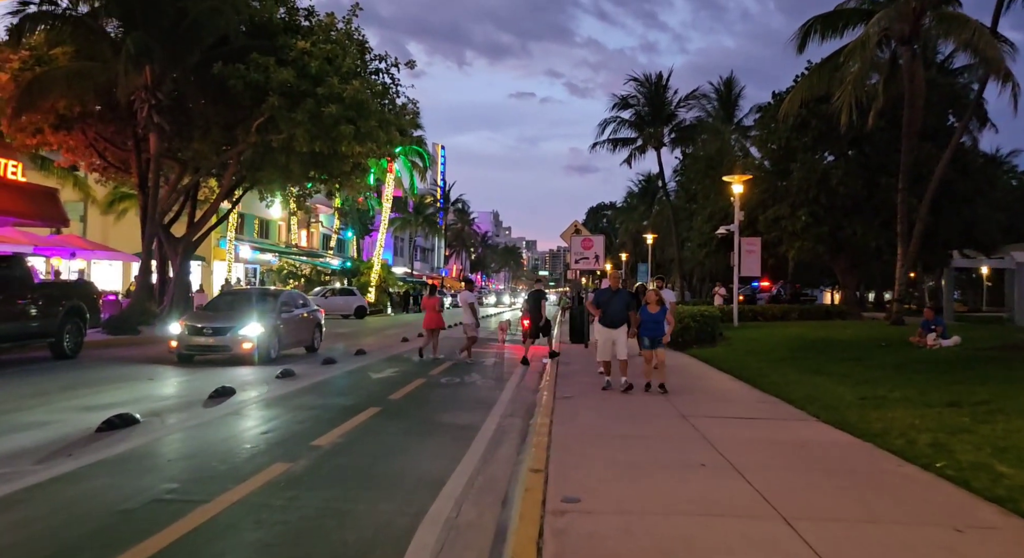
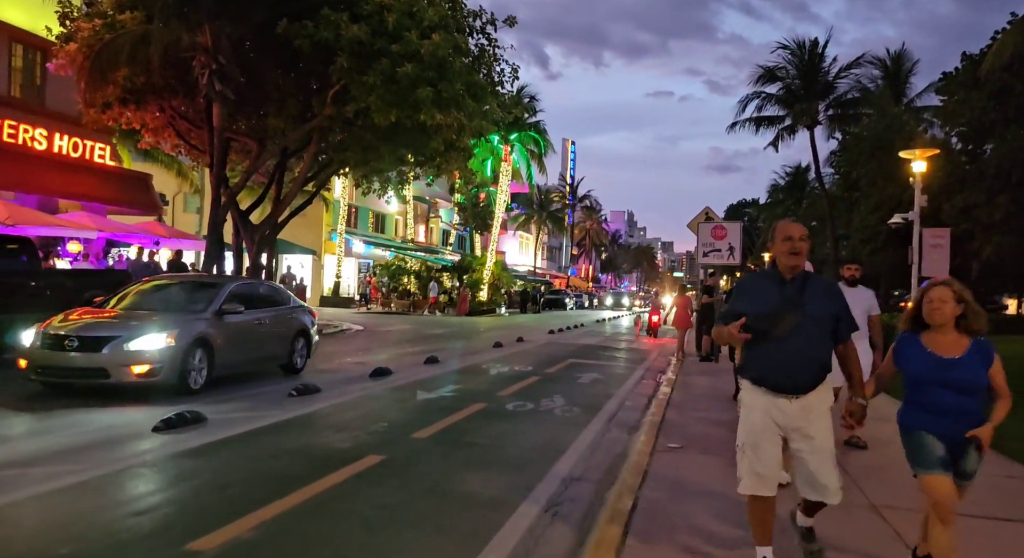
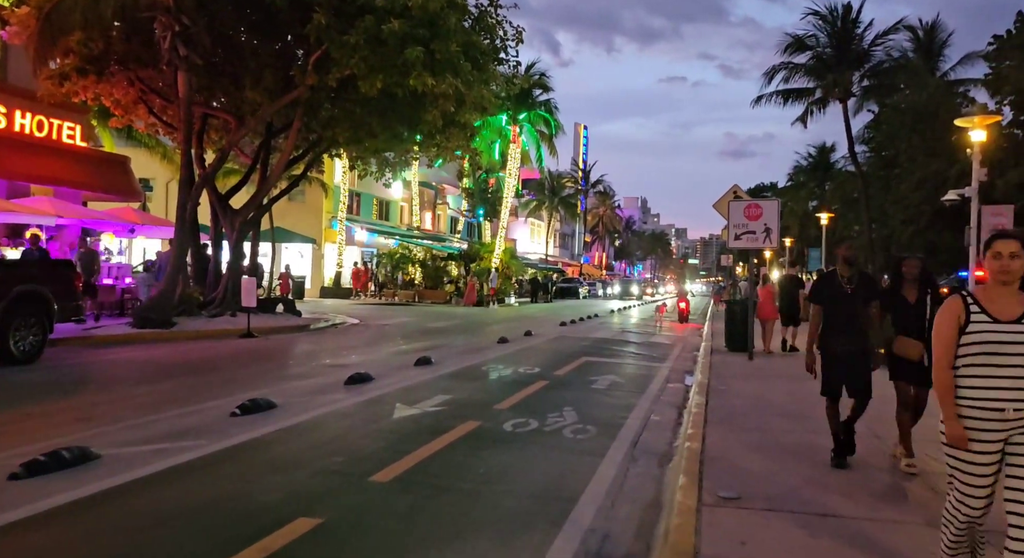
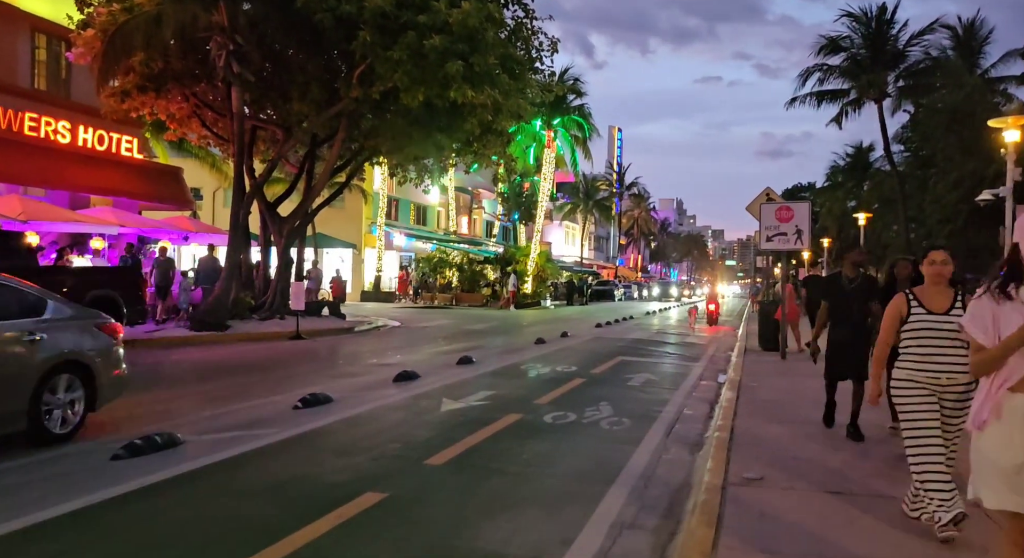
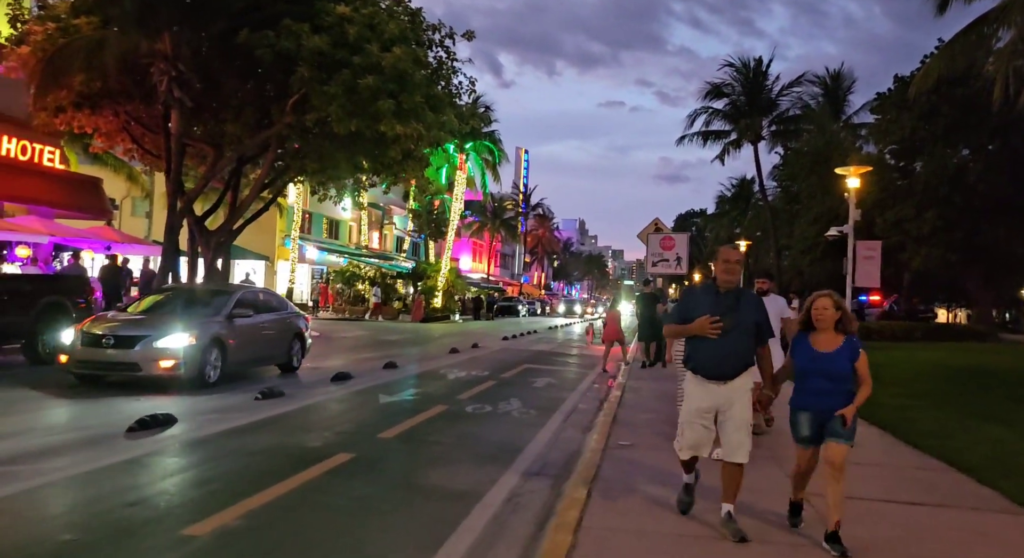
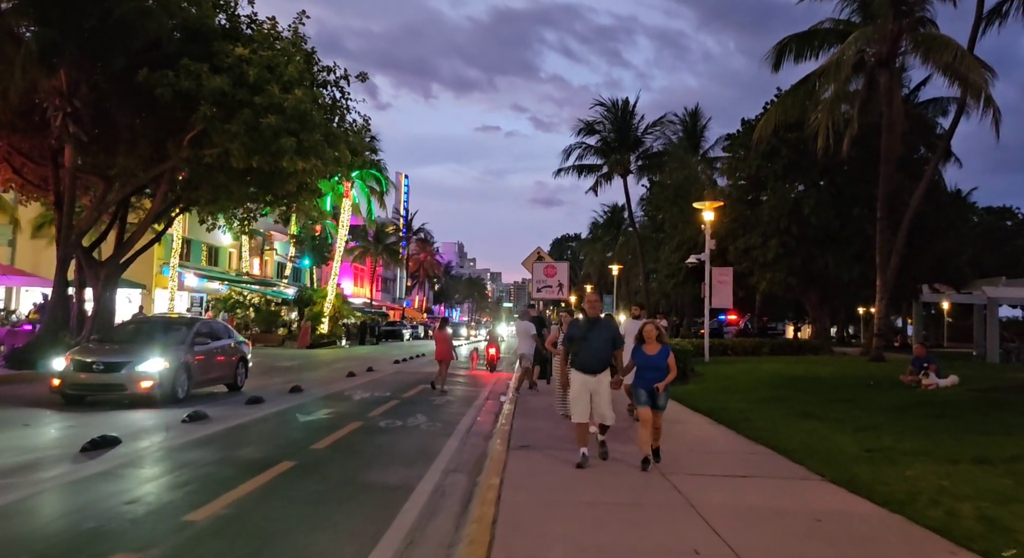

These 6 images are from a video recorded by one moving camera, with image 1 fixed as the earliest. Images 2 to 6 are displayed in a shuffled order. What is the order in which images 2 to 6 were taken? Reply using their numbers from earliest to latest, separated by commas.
6, 5, 2, 4, 3
